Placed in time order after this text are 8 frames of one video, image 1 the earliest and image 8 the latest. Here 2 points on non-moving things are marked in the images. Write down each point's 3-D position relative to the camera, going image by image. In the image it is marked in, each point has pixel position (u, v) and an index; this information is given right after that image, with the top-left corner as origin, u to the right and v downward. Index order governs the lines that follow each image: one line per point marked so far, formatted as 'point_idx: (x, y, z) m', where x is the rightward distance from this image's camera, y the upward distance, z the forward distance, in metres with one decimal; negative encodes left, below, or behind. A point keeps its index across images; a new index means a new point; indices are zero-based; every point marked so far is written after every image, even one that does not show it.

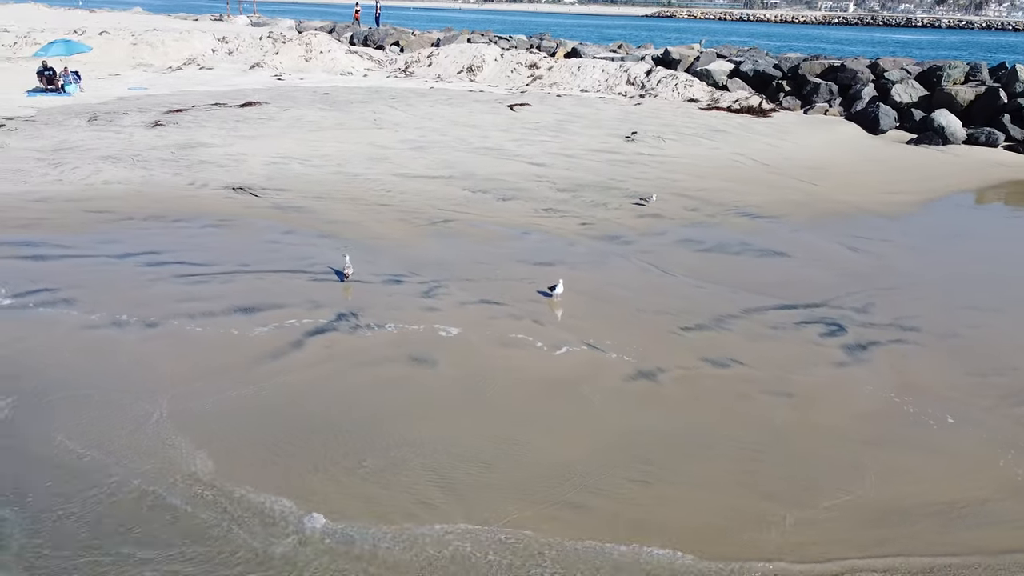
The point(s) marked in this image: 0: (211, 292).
0: (-2.1, 0.0, +5.5) m
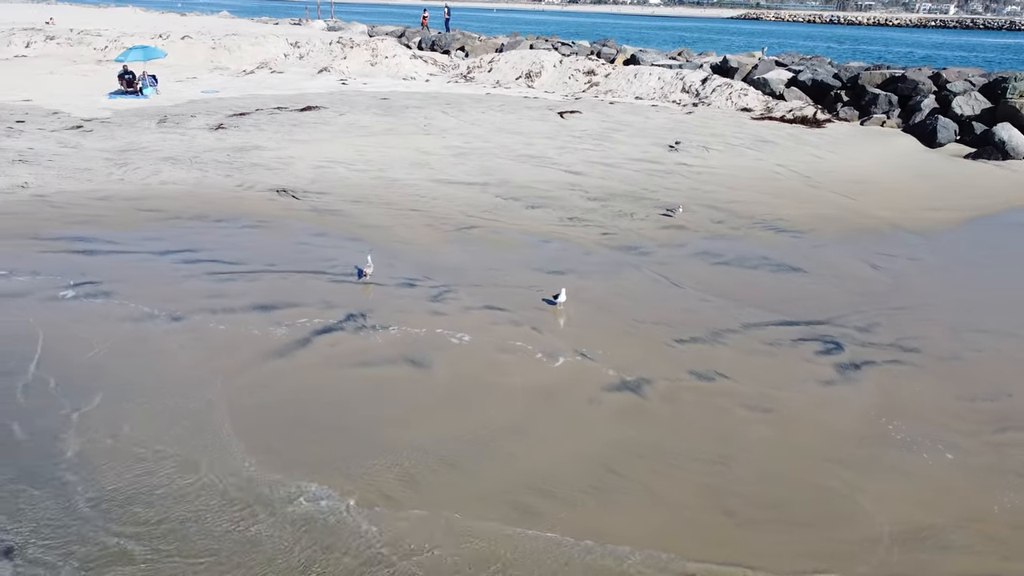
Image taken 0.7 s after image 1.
0: (-2.0, 0.0, +6.0) m
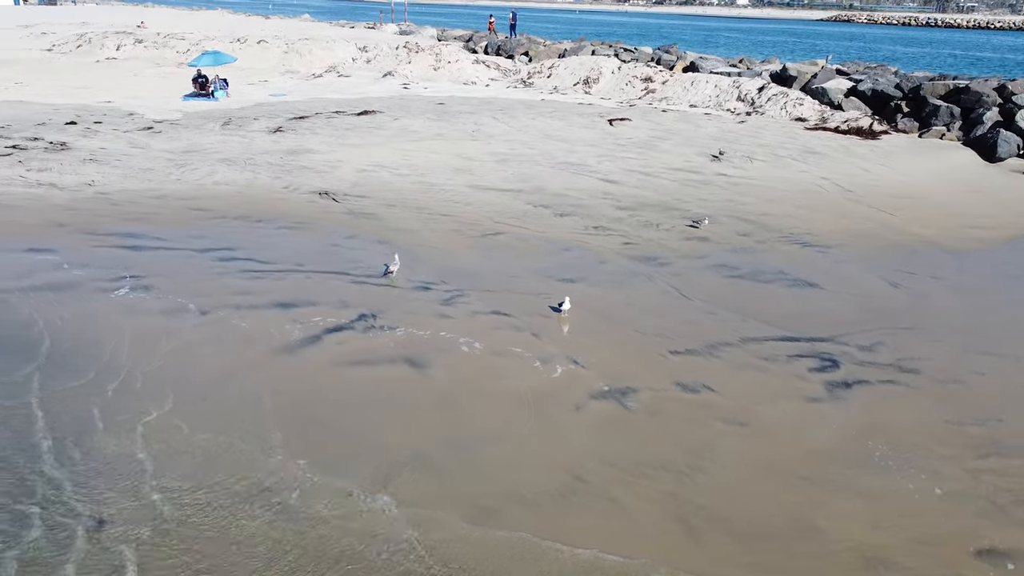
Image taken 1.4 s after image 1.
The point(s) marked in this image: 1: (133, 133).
0: (-2.0, 0.0, +6.4) m
1: (-5.3, +2.1, +11.3) m
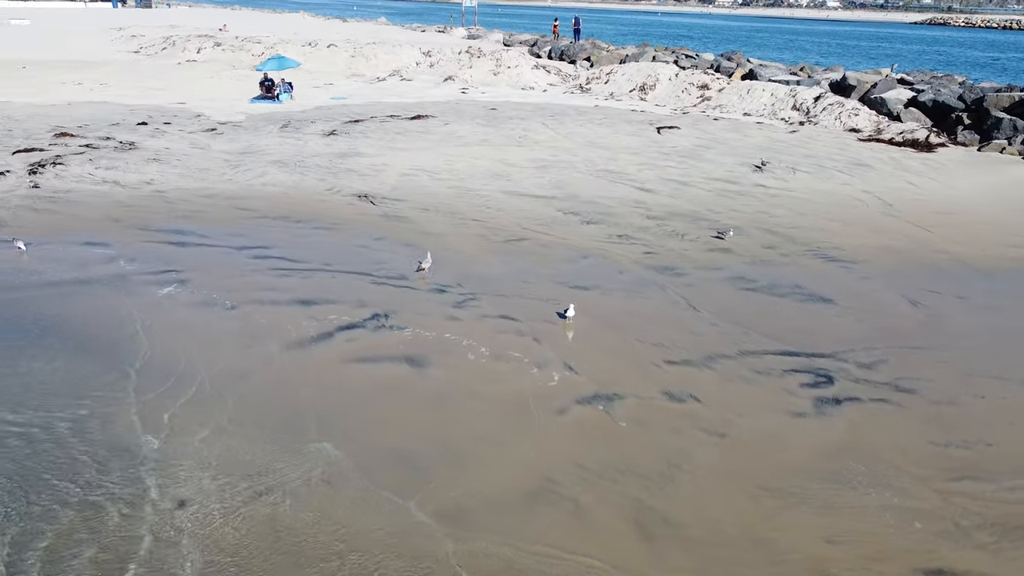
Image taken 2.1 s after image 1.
0: (-1.9, 0.0, +6.8) m
1: (-4.6, +2.3, +11.9) m
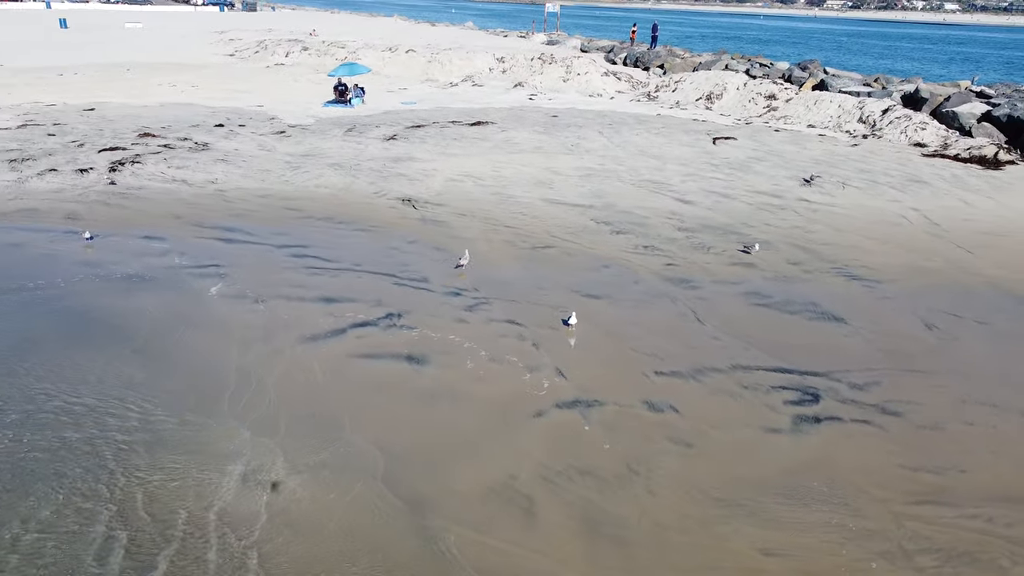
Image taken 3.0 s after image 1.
0: (-1.8, +0.1, +7.3) m
1: (-3.8, +2.4, +12.7) m
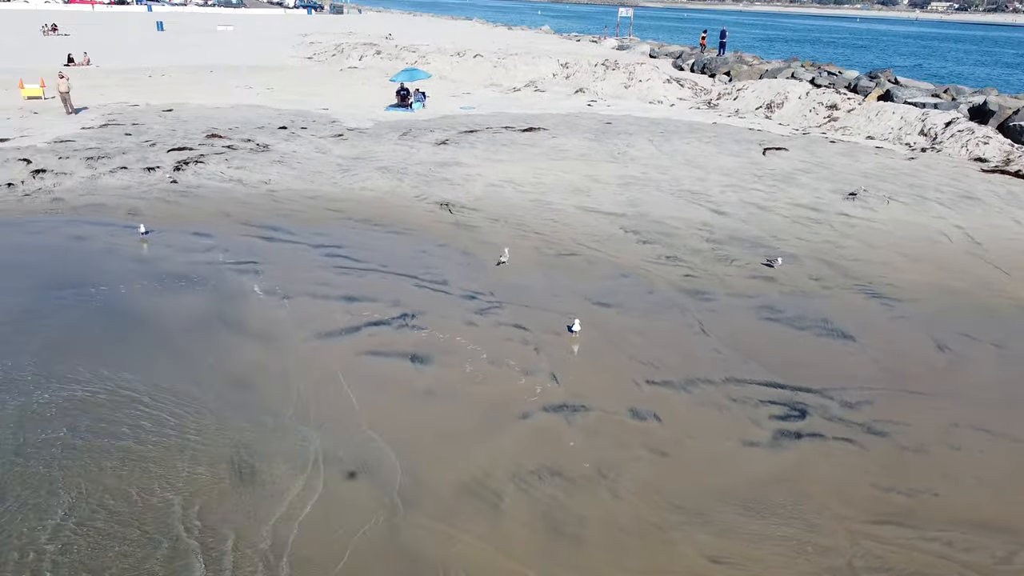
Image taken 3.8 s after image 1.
0: (-1.6, +0.1, +7.7) m
1: (-3.1, +2.4, +13.3) m
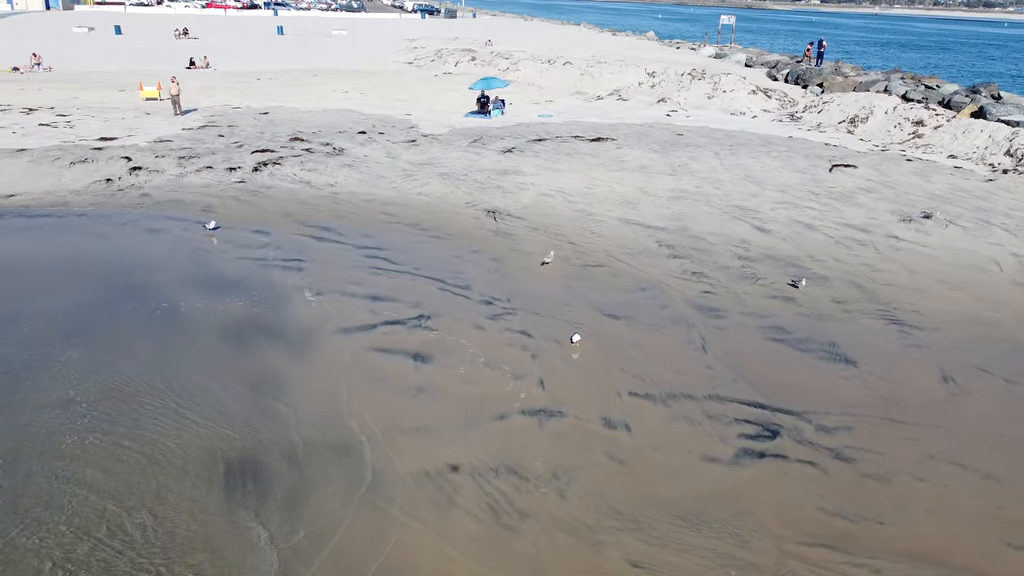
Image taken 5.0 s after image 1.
0: (-1.4, +0.1, +8.3) m
1: (-2.0, +2.5, +14.1) m
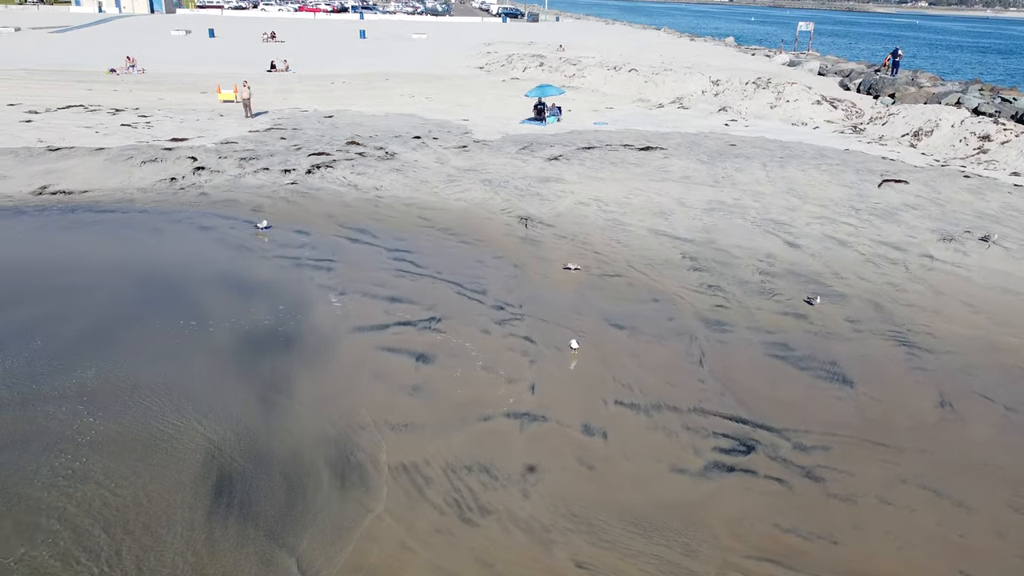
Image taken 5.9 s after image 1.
0: (-1.2, +0.1, +8.7) m
1: (-1.1, +2.5, +14.5) m
